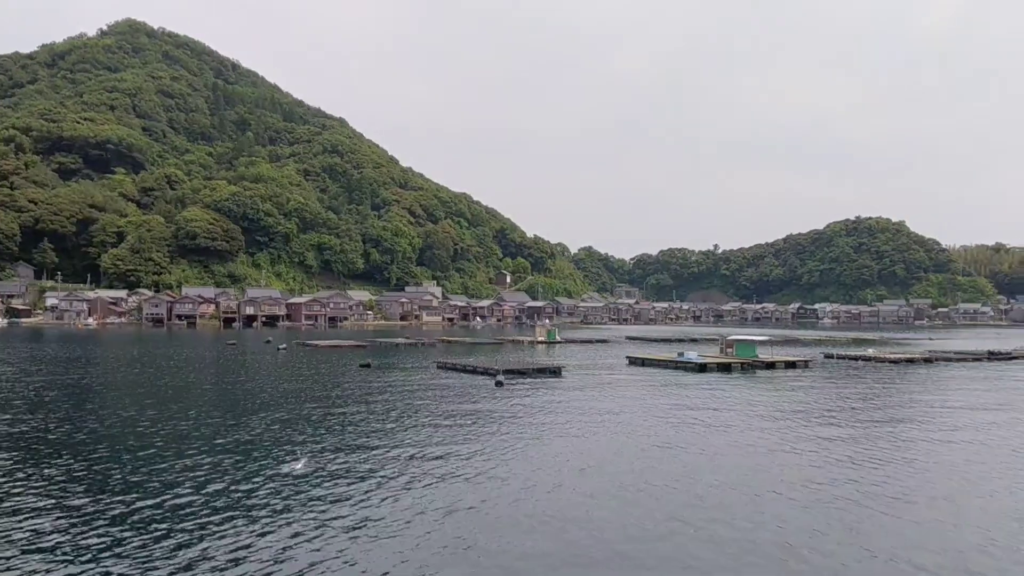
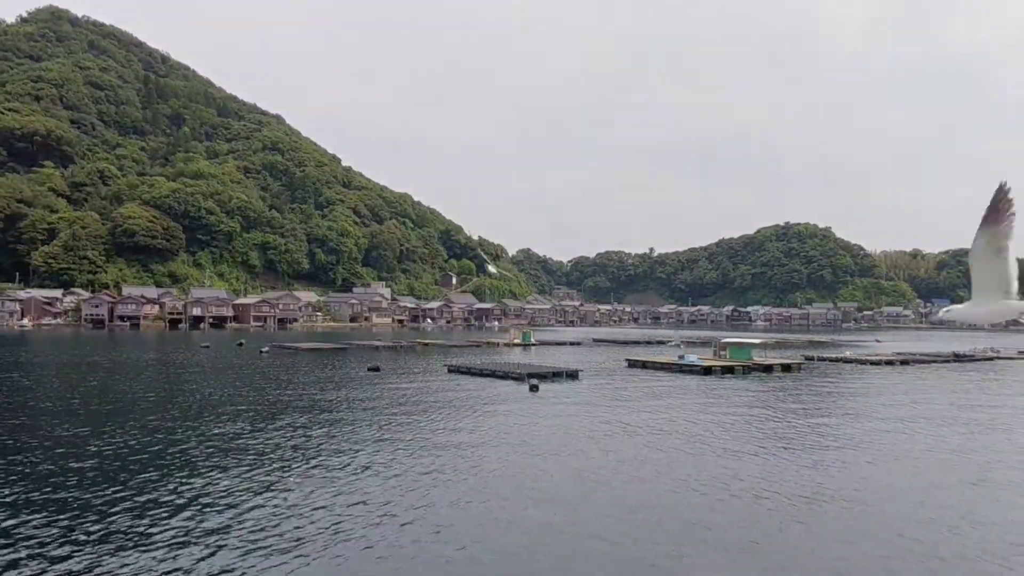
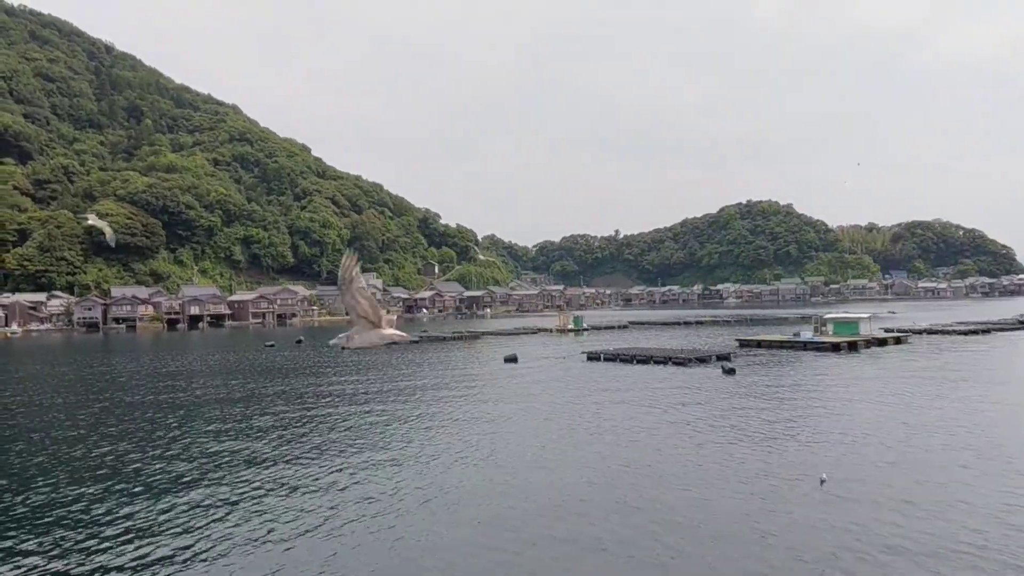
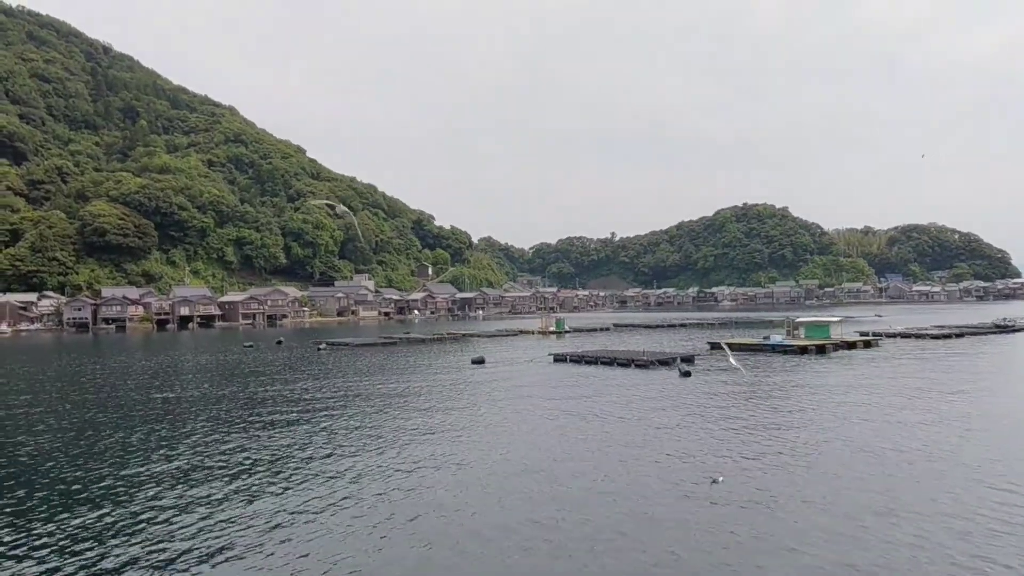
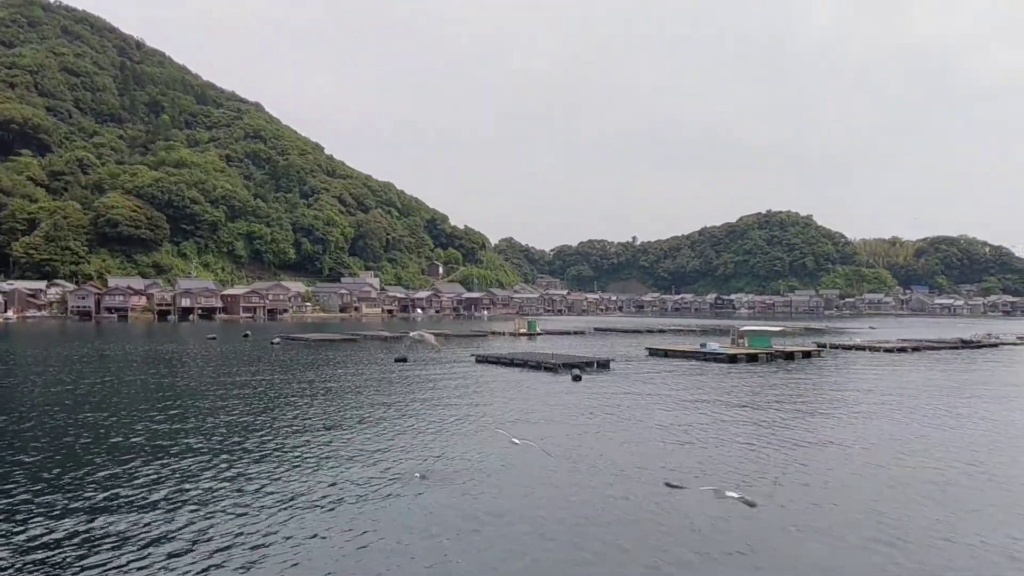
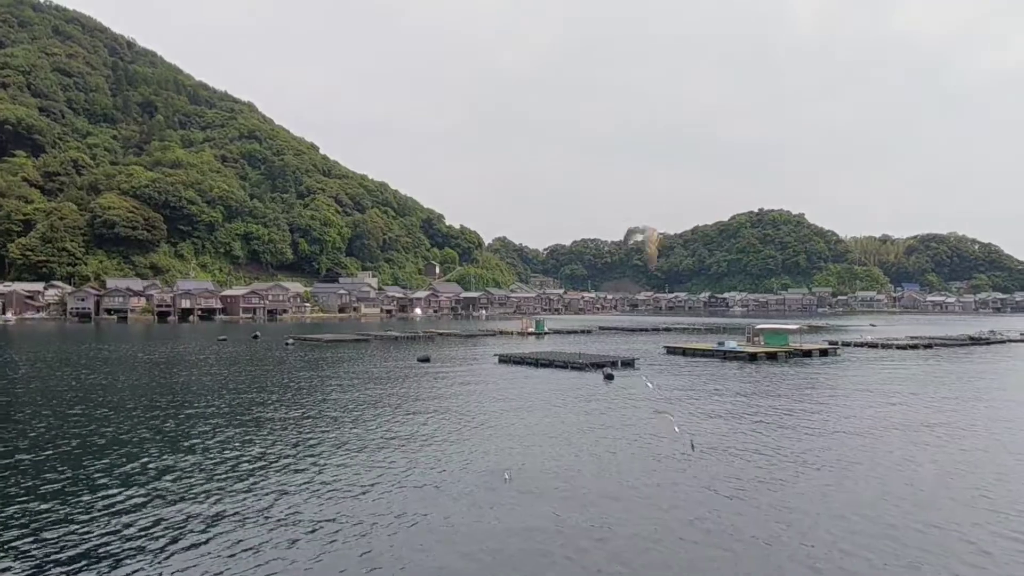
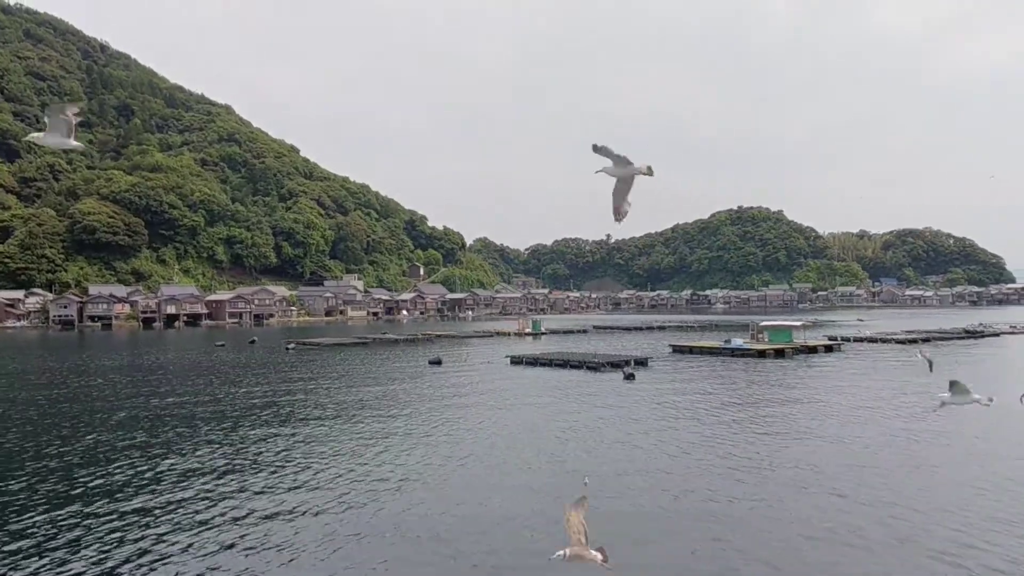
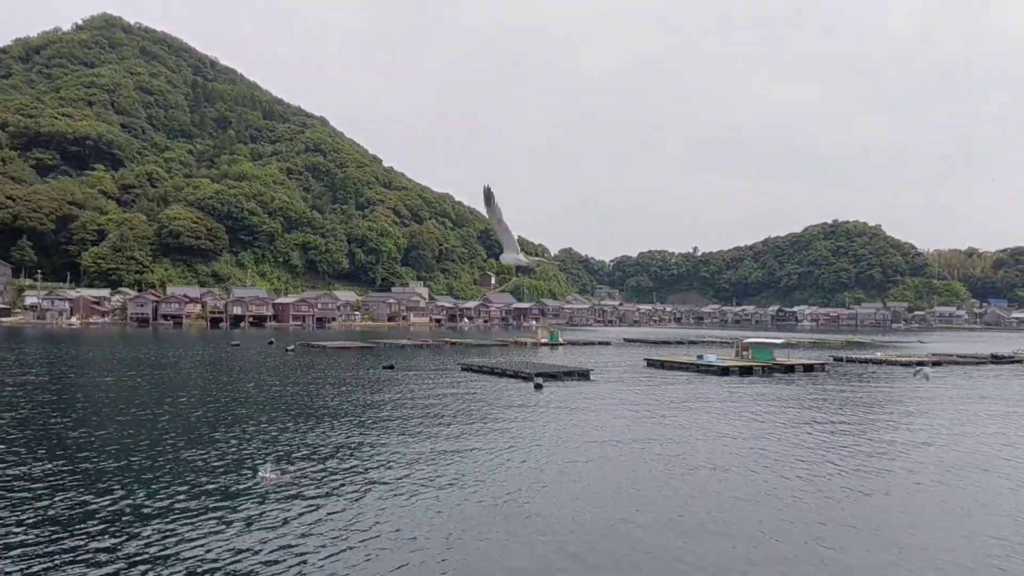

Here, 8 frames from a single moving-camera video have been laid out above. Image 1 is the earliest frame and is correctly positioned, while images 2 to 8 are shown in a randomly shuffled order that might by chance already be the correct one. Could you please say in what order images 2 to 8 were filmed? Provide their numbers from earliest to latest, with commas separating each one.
8, 2, 5, 6, 7, 4, 3
